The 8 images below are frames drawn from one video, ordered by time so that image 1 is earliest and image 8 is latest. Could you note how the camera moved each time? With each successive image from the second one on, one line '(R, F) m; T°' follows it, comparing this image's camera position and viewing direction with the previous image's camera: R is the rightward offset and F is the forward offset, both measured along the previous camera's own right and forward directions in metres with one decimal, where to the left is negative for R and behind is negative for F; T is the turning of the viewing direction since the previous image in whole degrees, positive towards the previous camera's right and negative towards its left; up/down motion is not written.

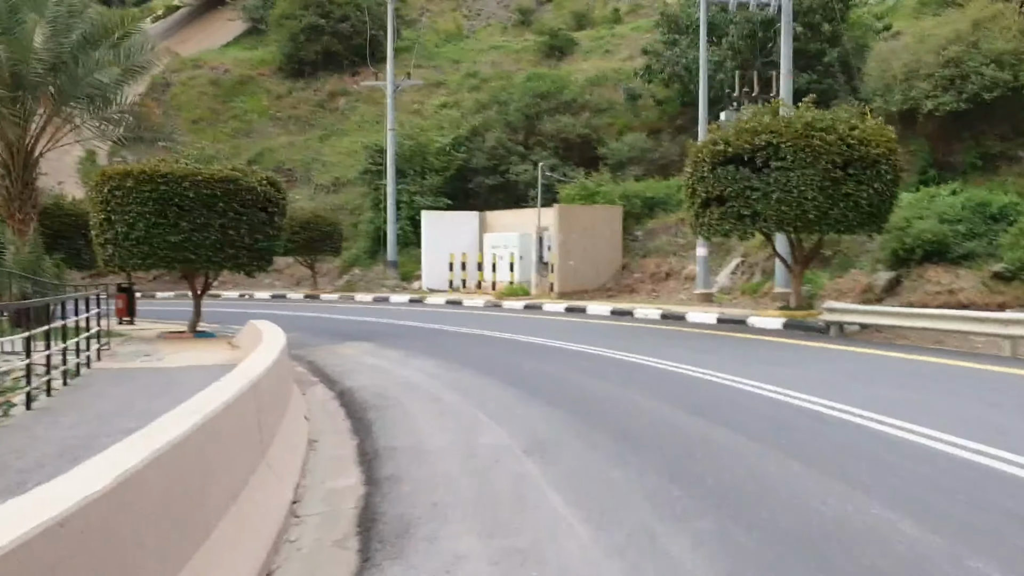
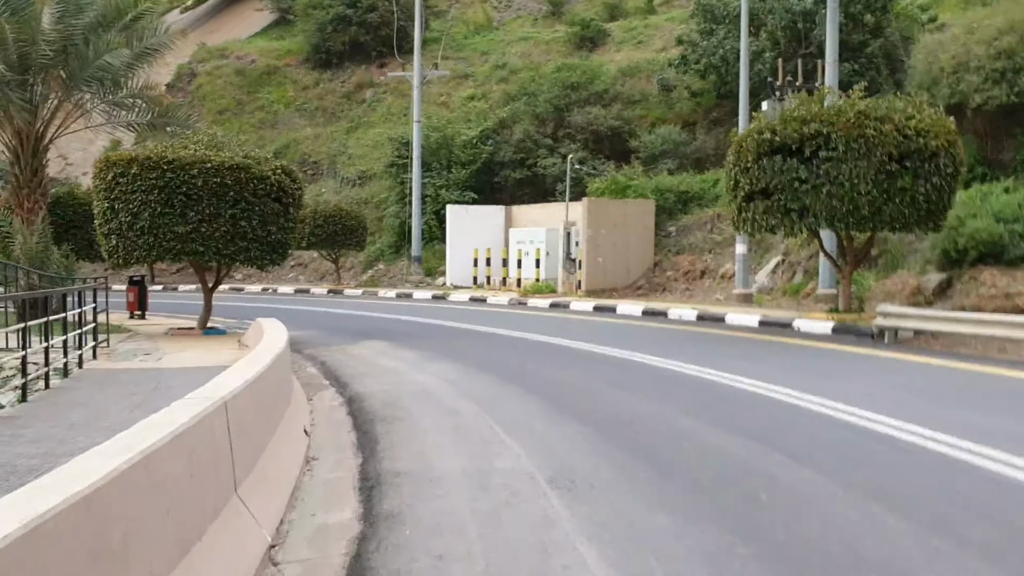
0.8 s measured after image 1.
(0.0, +1.1) m; -2°
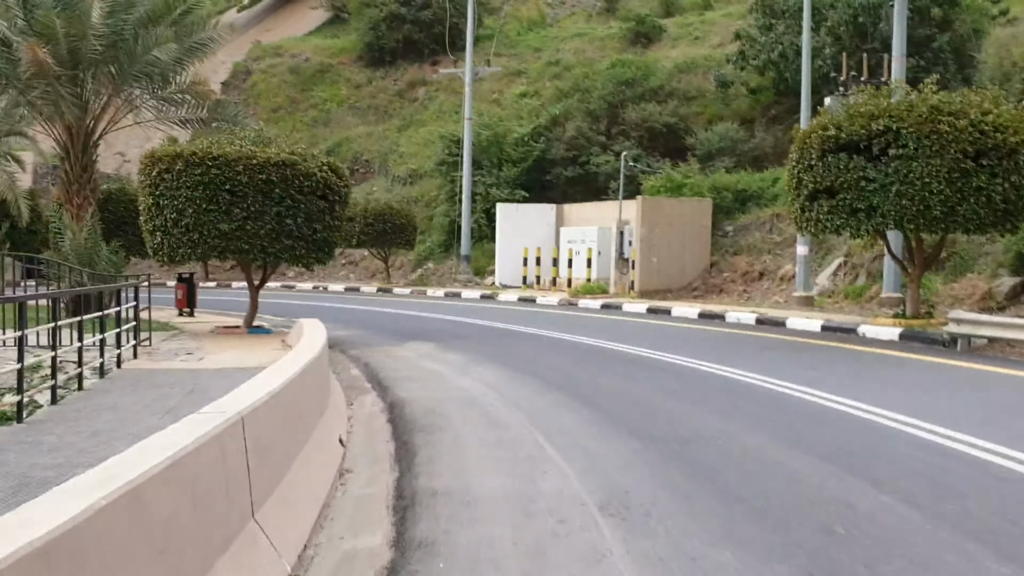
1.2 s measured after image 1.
(0.0, +0.5) m; -3°
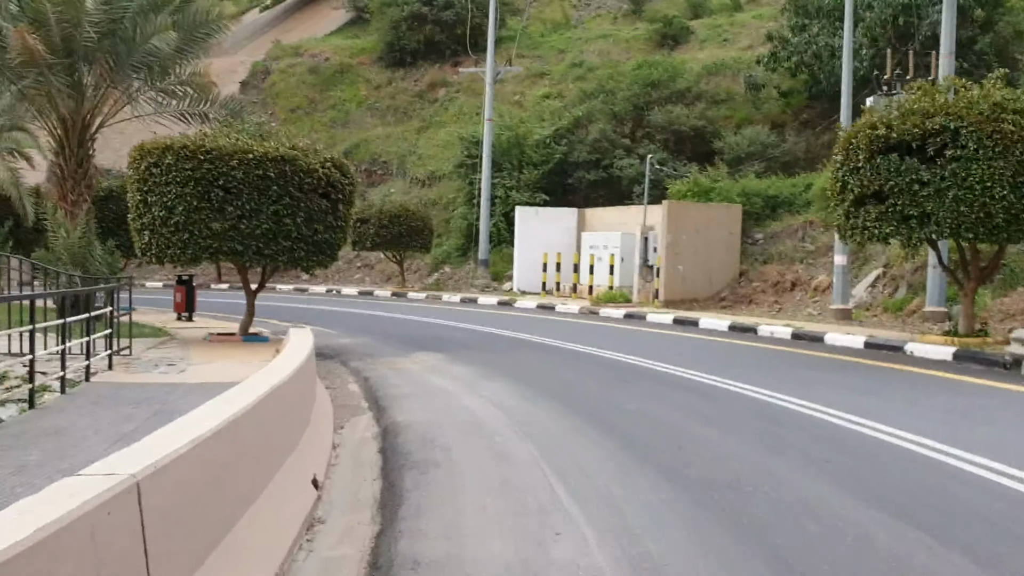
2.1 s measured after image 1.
(+0.1, +1.2) m; -1°
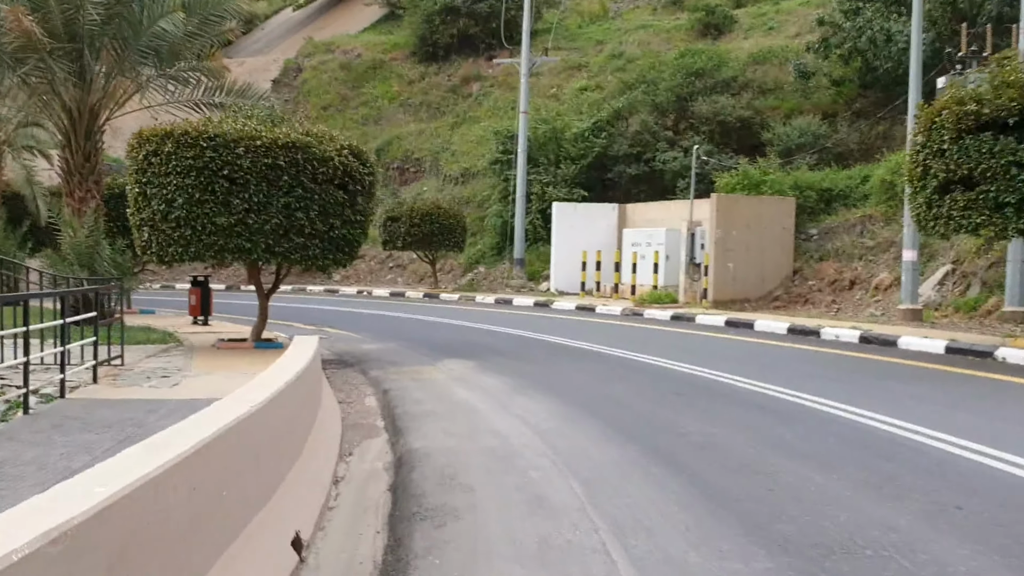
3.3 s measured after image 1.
(0.0, +1.5) m; -2°
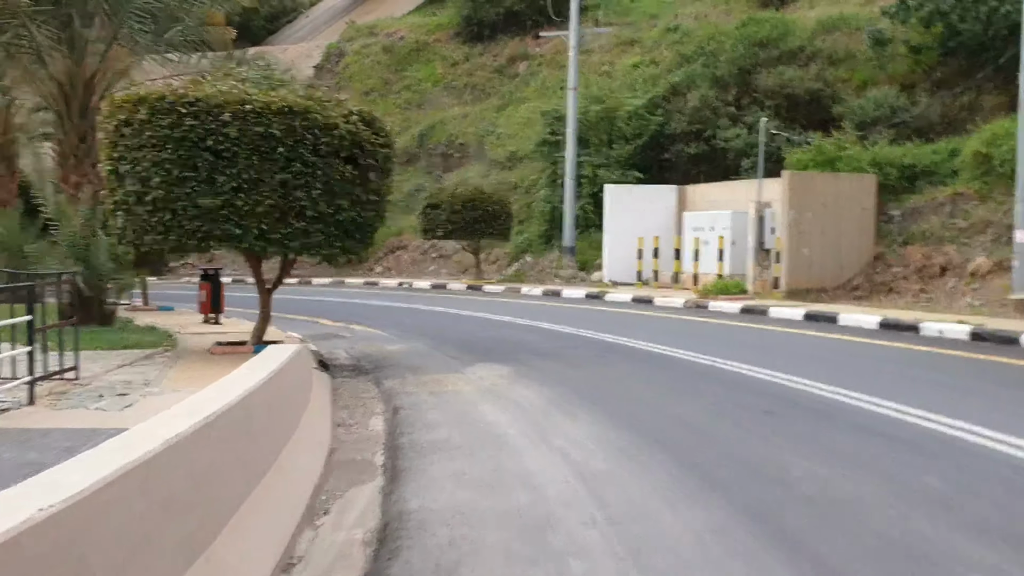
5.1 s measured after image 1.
(+0.1, +2.2) m; -3°
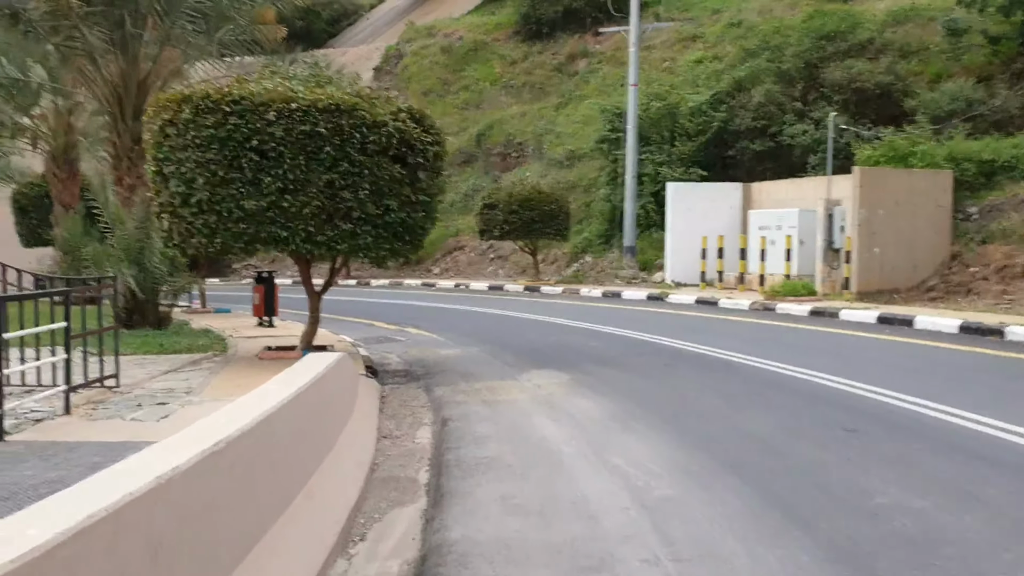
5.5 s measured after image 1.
(0.0, +0.5) m; -4°
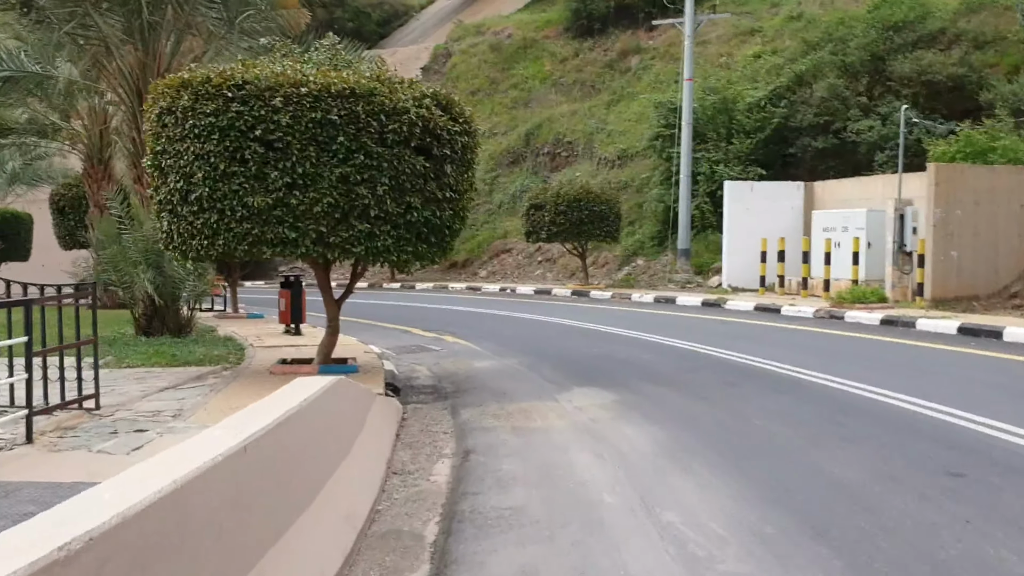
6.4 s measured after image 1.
(+0.1, +1.2) m; -3°
